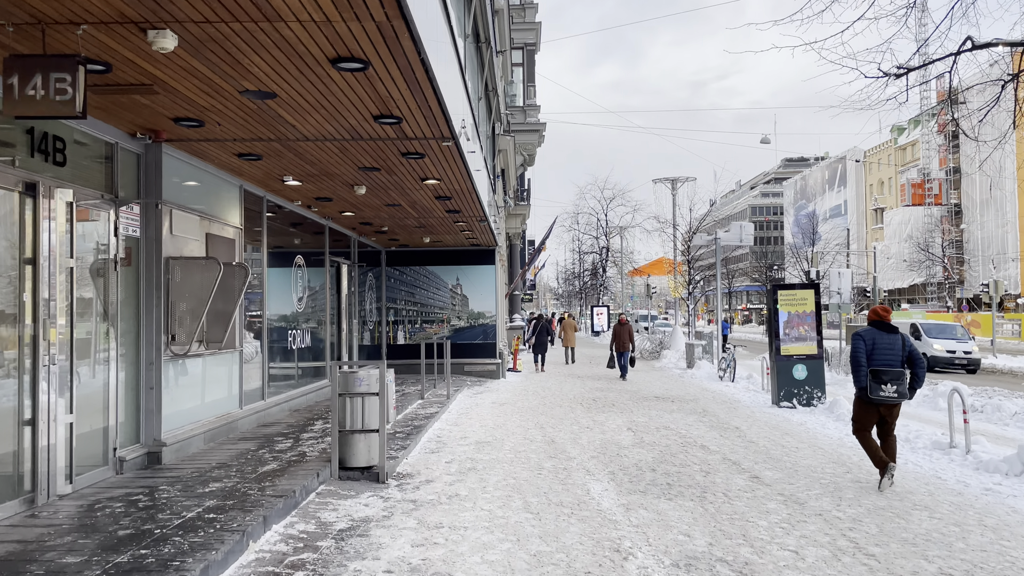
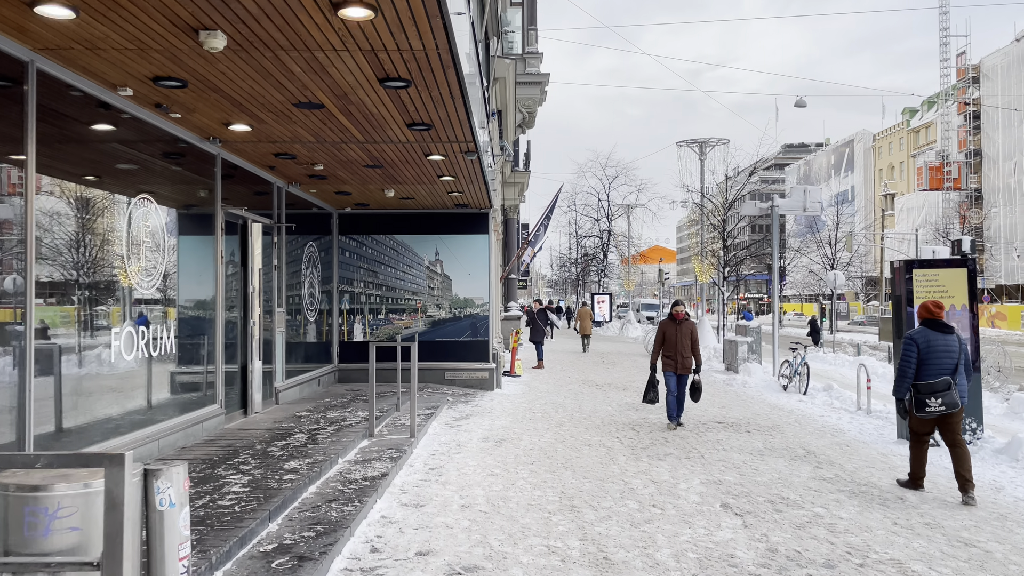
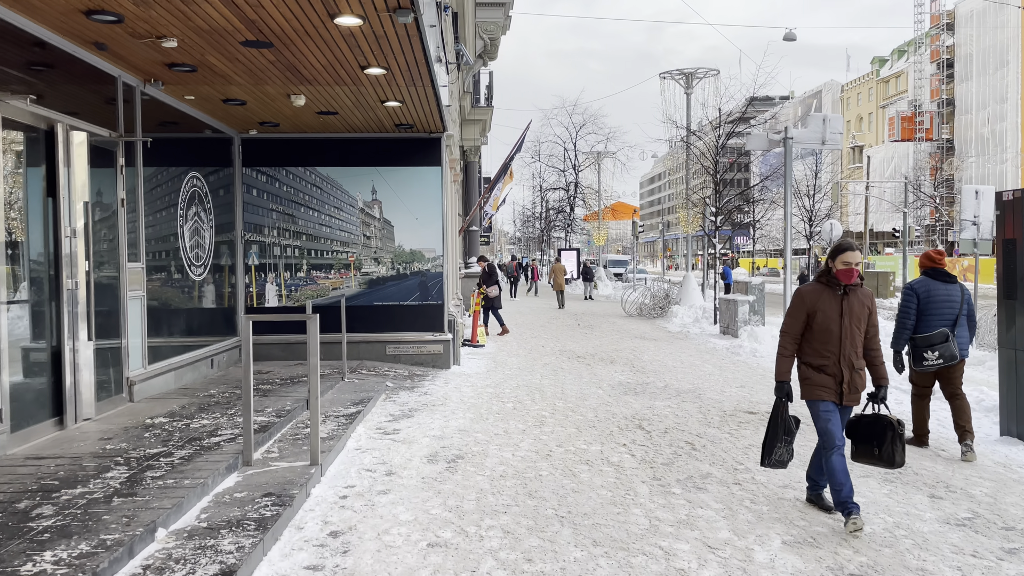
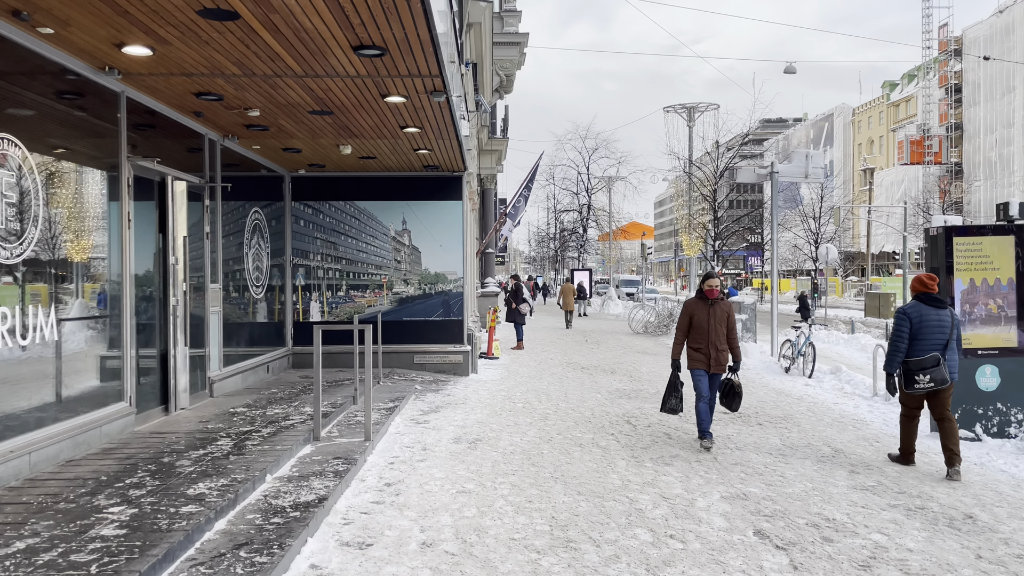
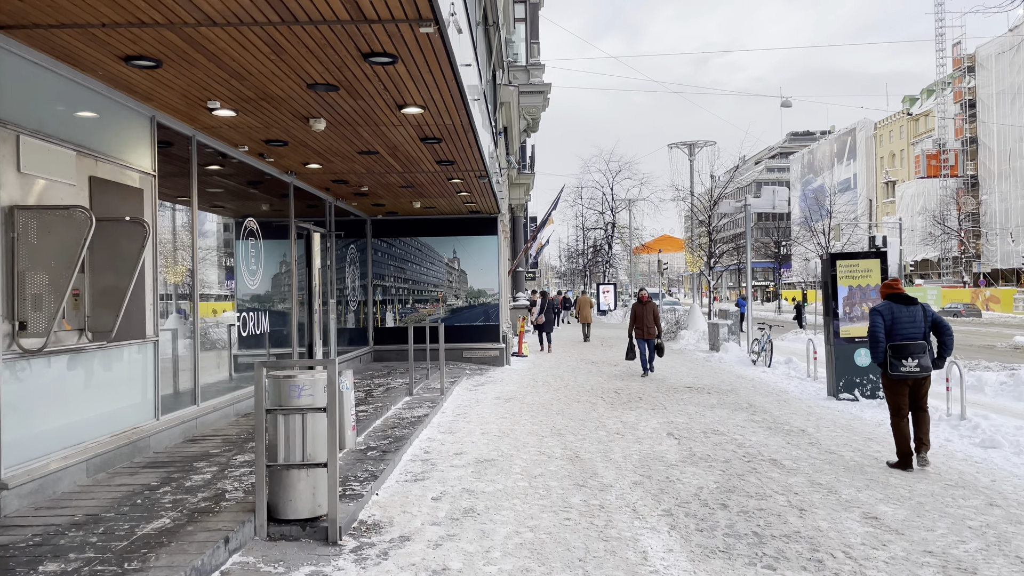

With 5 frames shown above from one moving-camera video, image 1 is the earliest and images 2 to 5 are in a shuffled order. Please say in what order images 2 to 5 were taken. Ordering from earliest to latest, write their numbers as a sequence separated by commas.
5, 2, 4, 3
